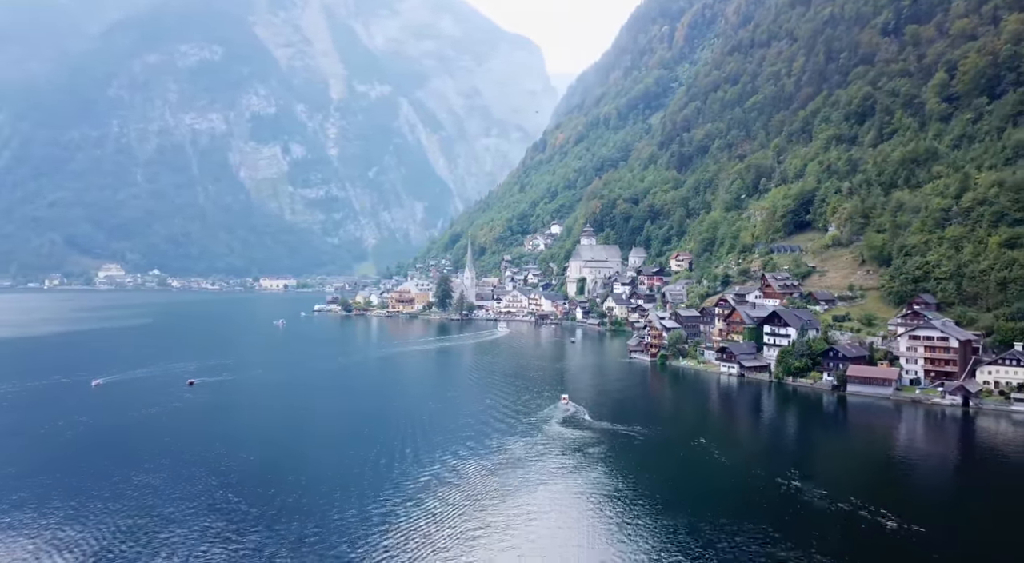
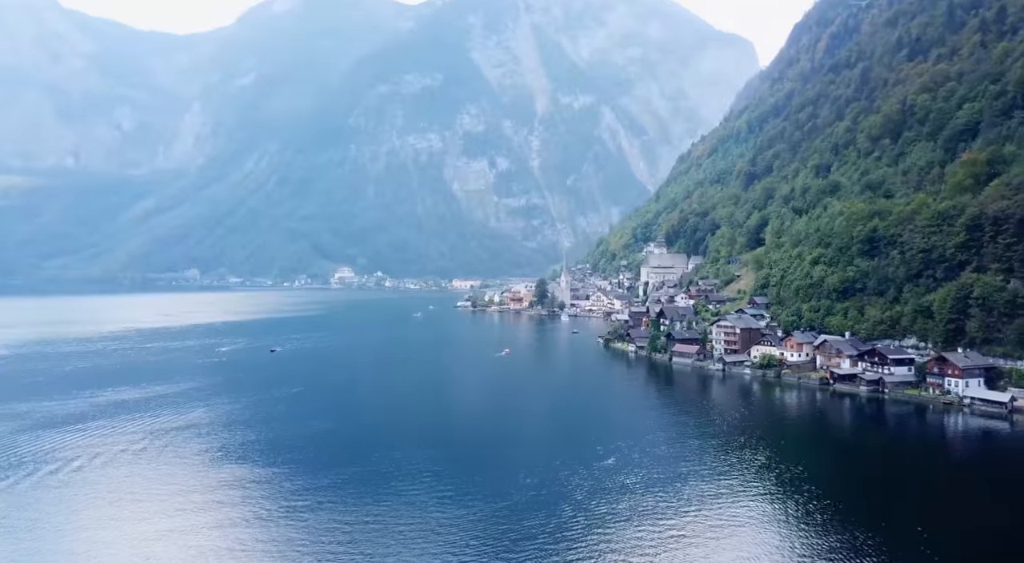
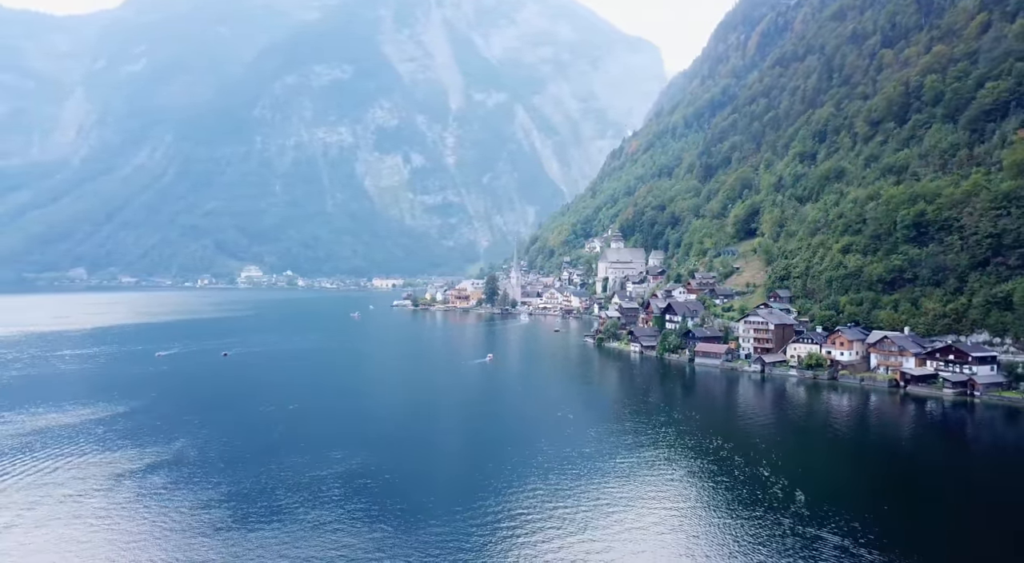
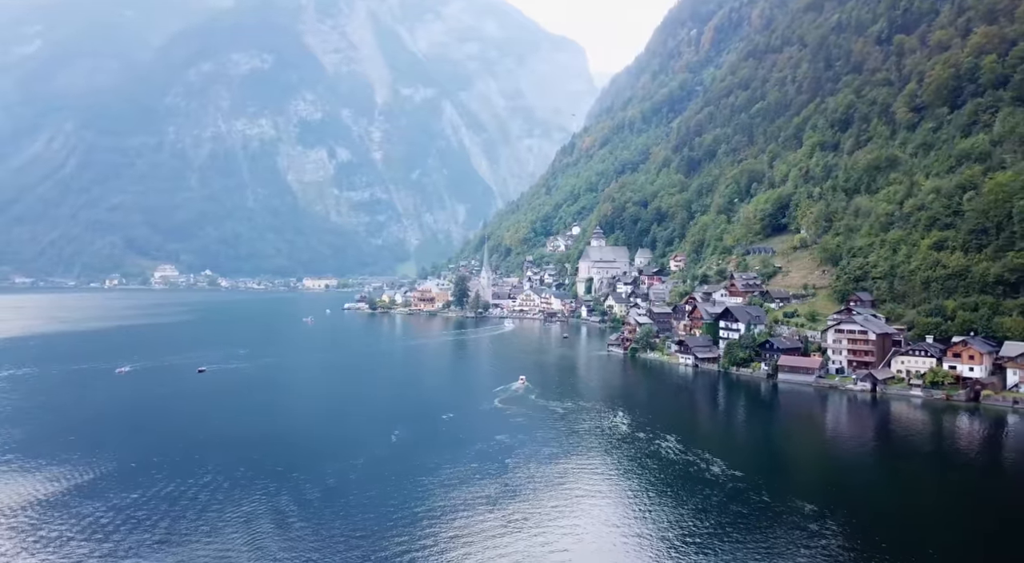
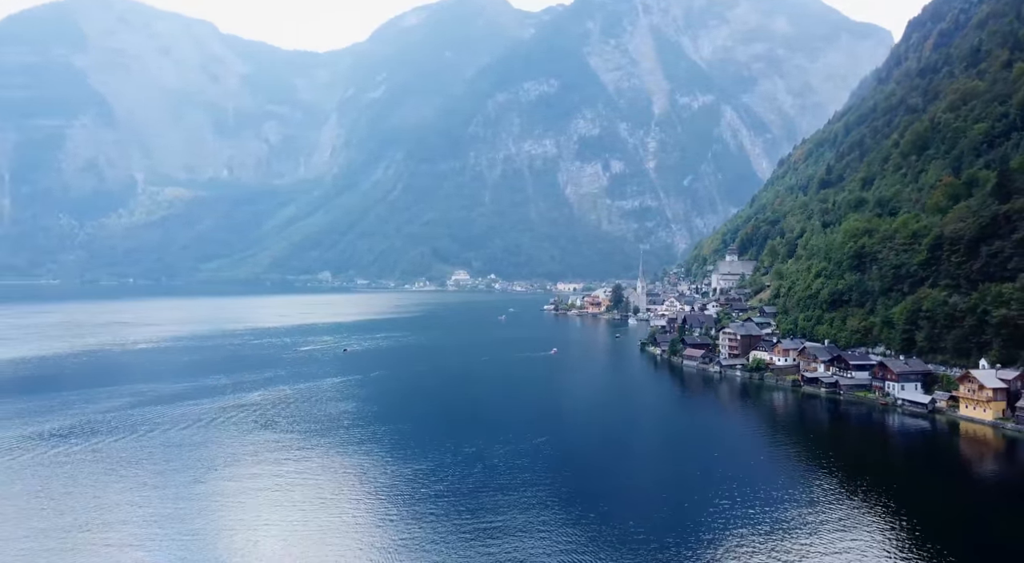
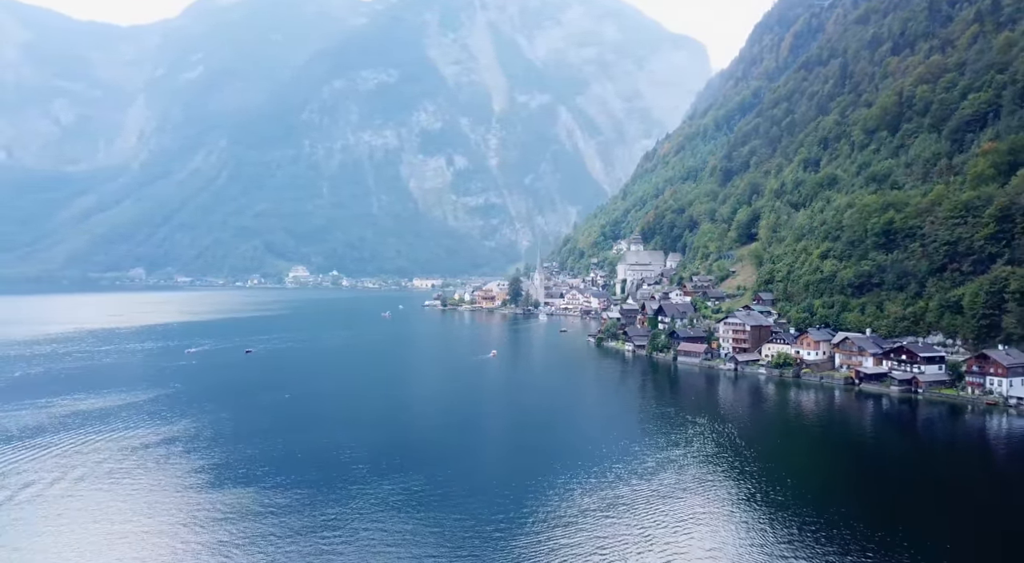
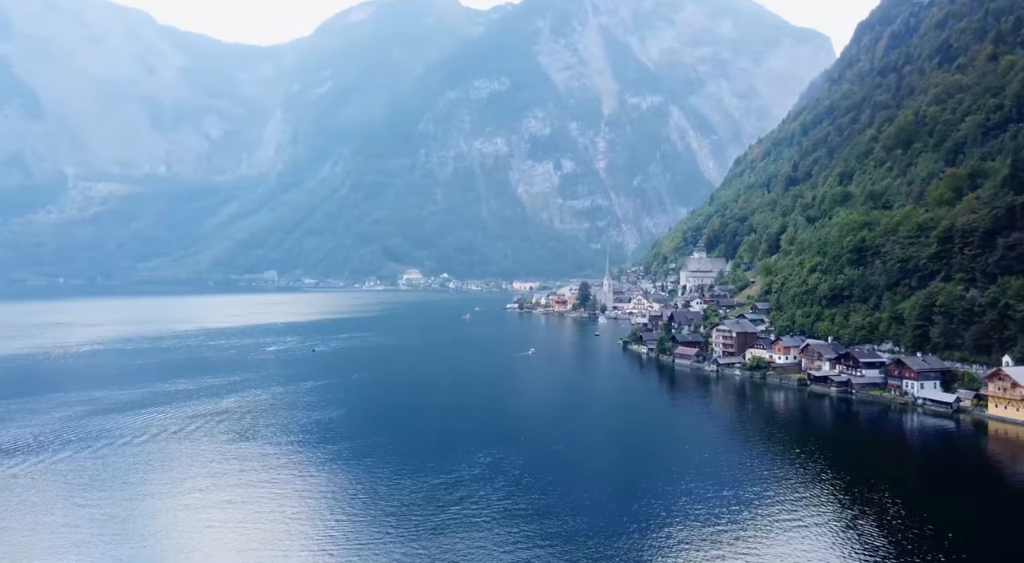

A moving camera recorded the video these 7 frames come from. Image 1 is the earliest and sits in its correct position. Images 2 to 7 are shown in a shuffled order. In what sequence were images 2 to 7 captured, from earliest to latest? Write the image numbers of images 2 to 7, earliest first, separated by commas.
4, 3, 6, 2, 7, 5
